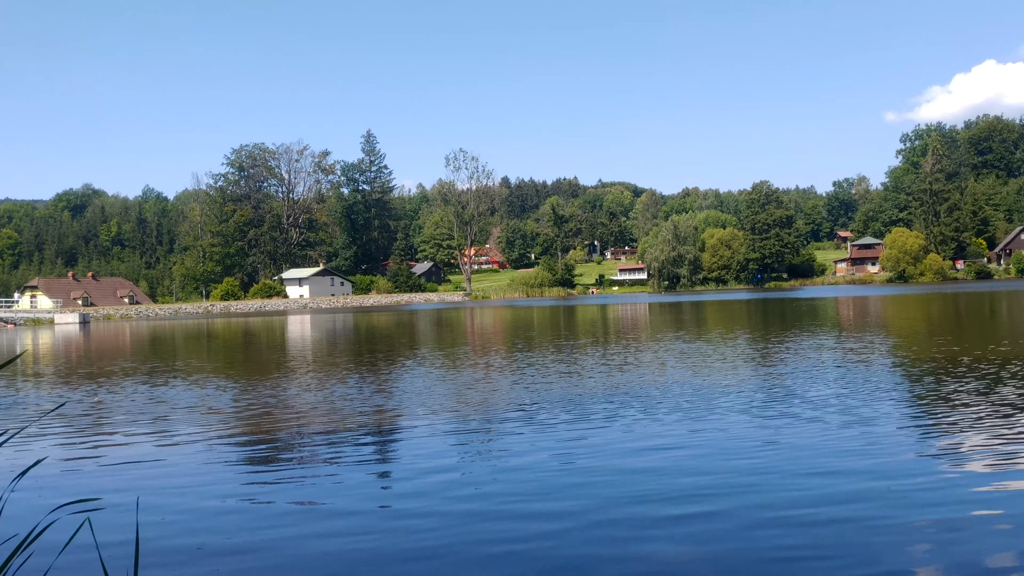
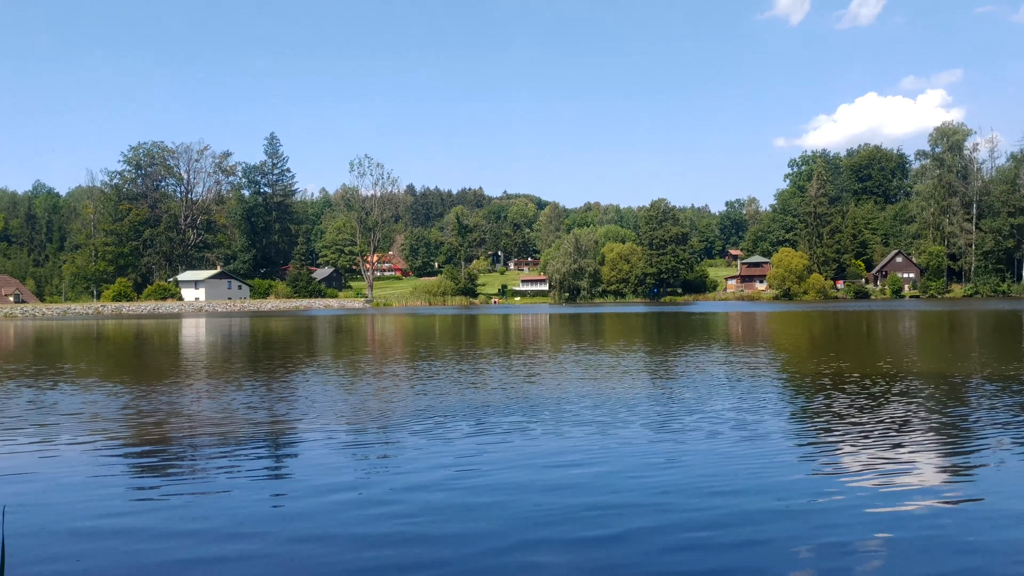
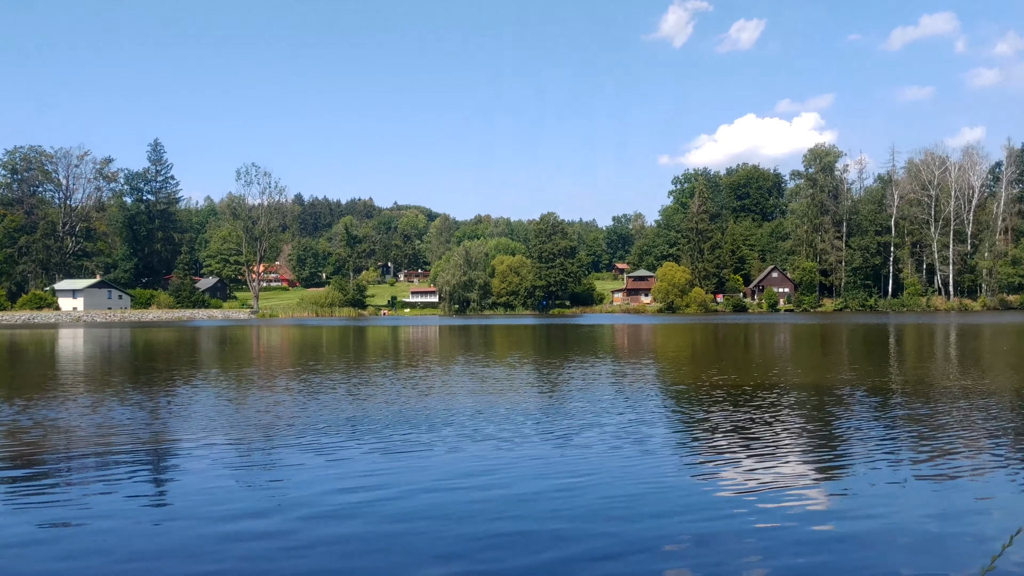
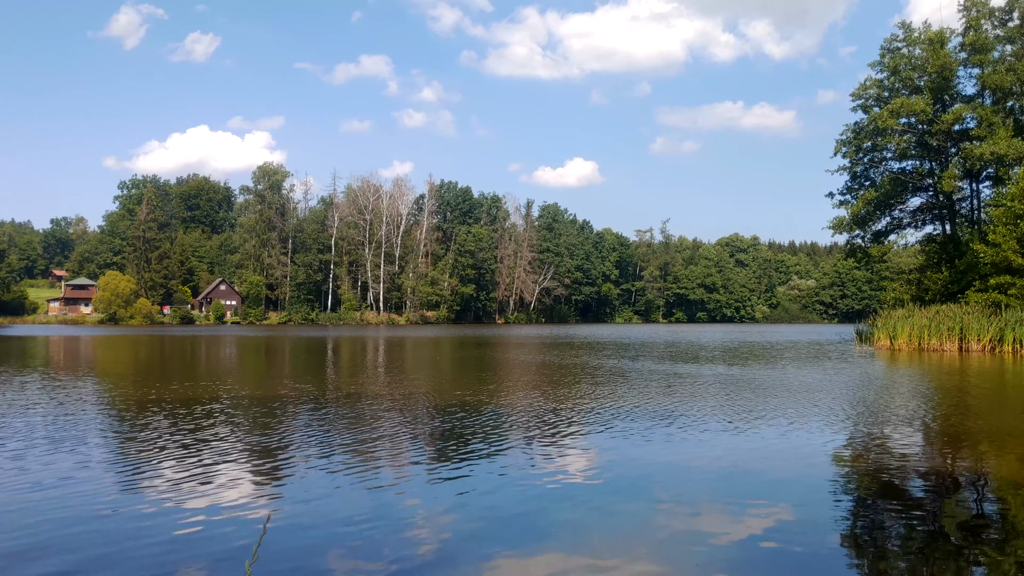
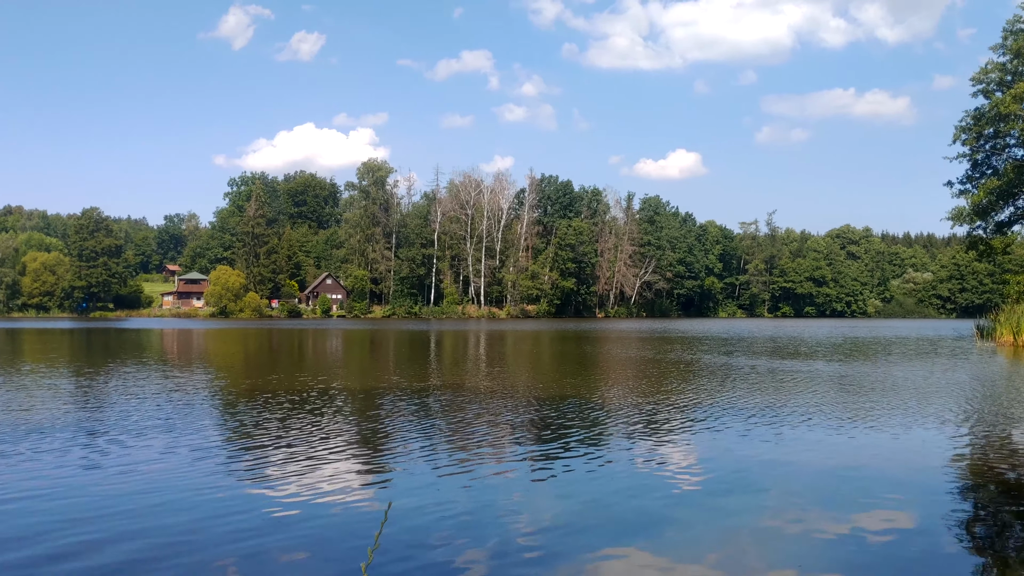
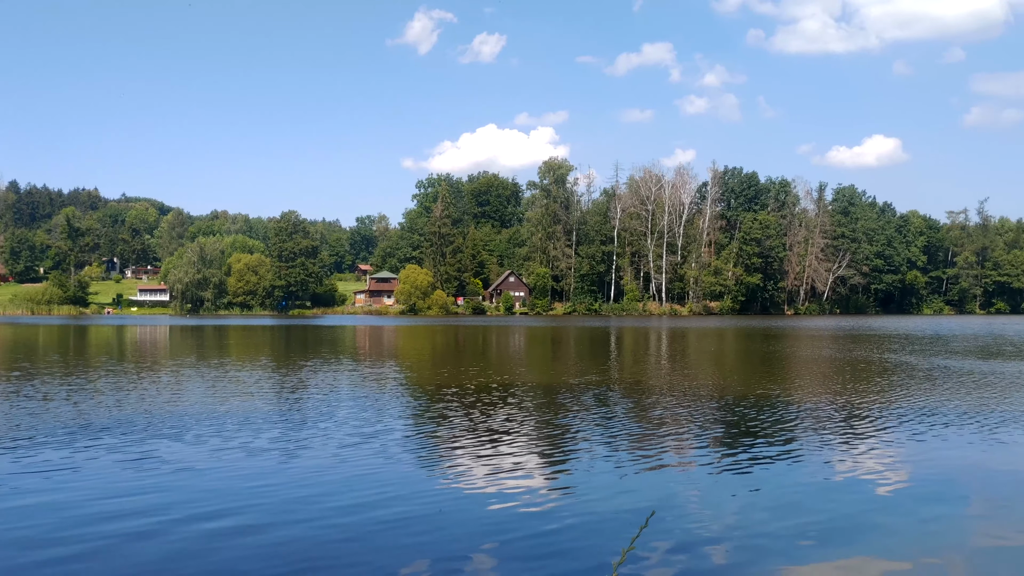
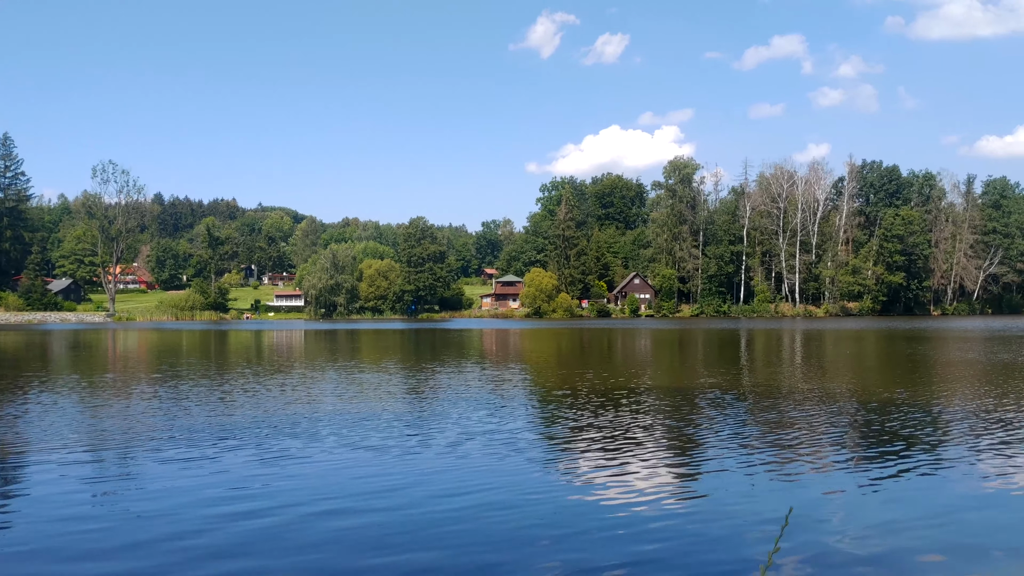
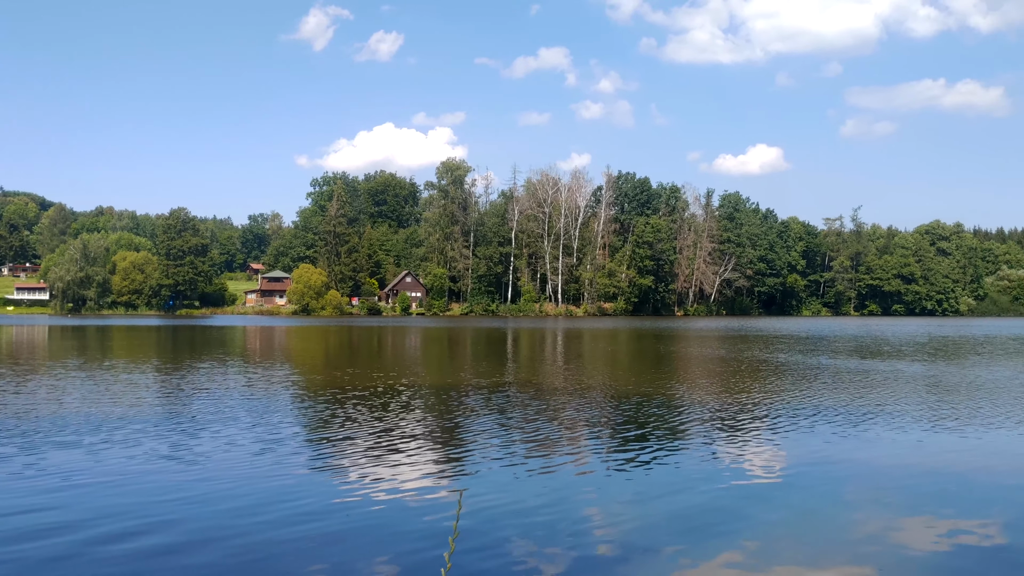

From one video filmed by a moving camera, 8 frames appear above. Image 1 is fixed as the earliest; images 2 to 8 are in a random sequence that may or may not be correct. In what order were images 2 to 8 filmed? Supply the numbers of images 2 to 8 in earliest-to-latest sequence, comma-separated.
2, 3, 7, 6, 8, 5, 4
